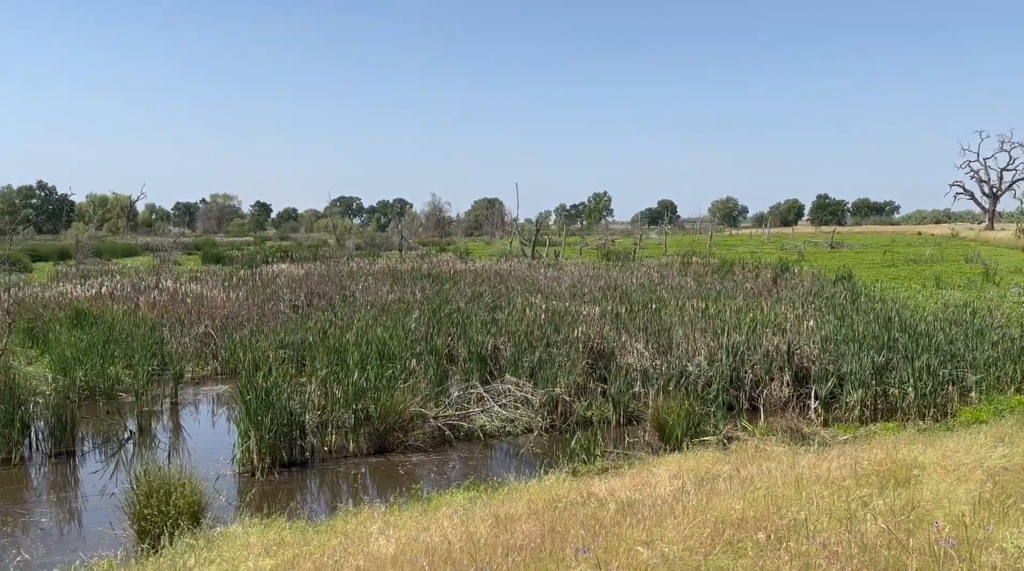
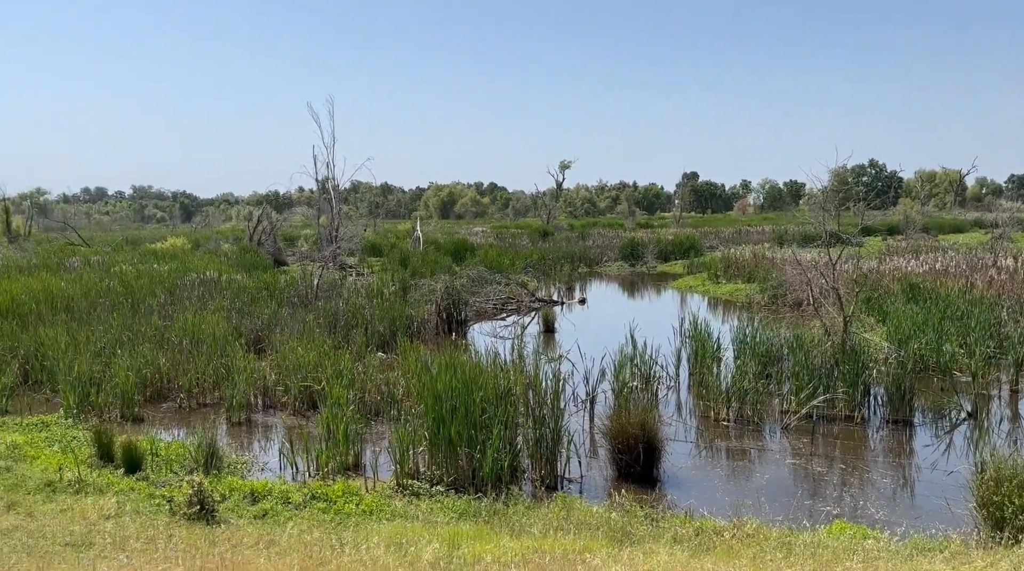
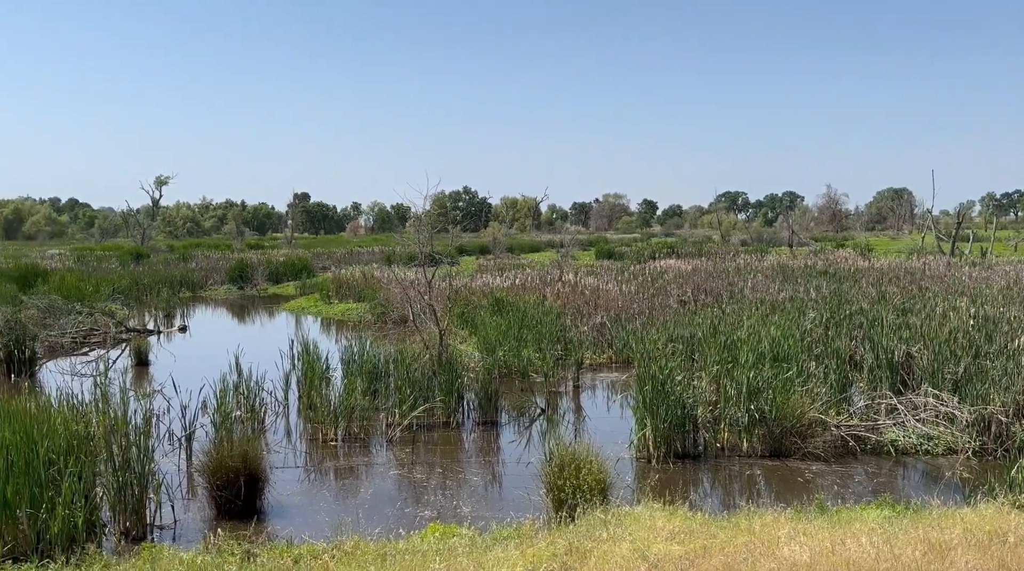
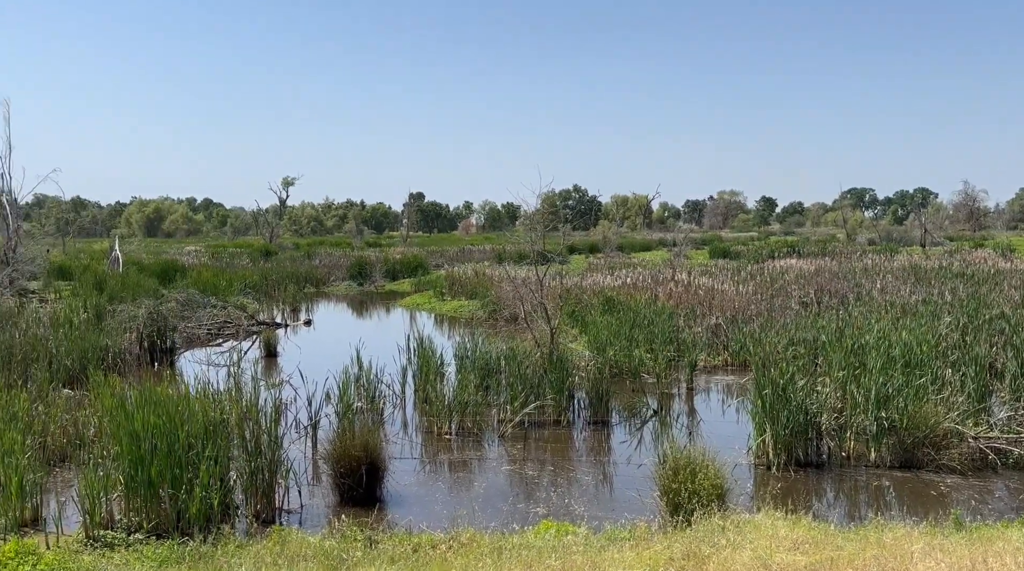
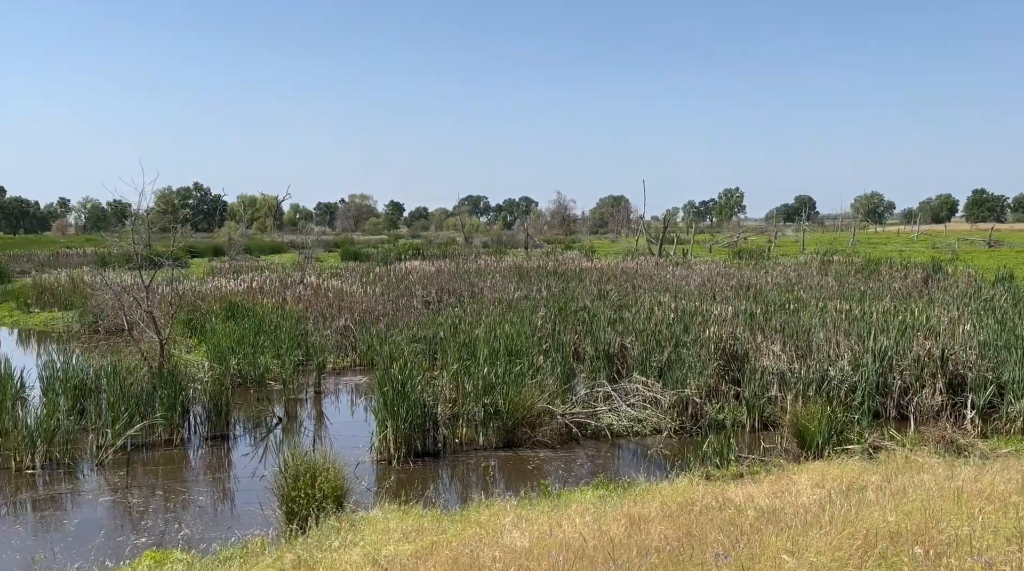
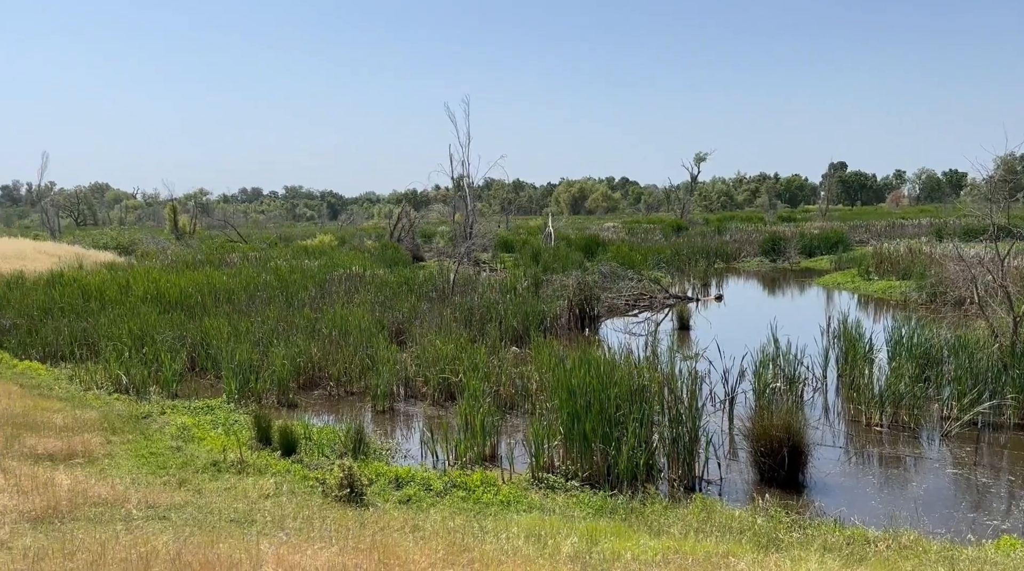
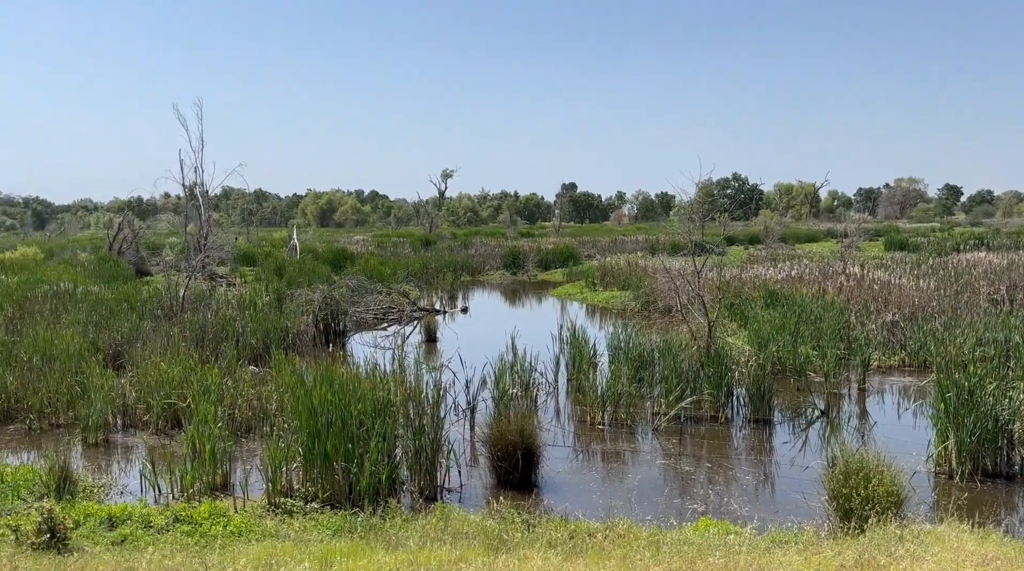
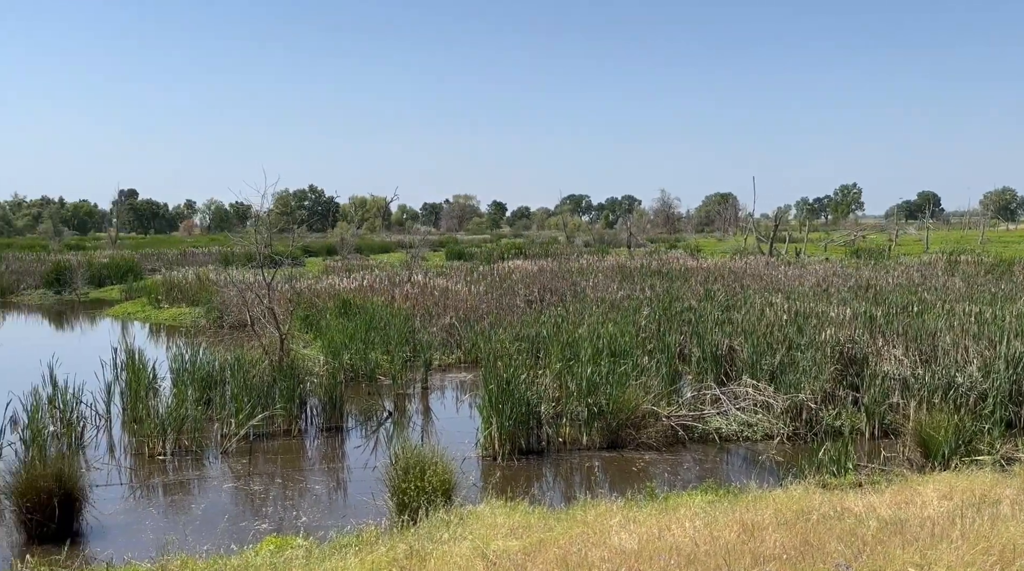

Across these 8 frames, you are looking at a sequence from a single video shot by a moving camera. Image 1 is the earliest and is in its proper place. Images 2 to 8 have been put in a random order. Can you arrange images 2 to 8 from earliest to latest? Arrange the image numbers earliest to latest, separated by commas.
5, 8, 3, 4, 7, 2, 6
